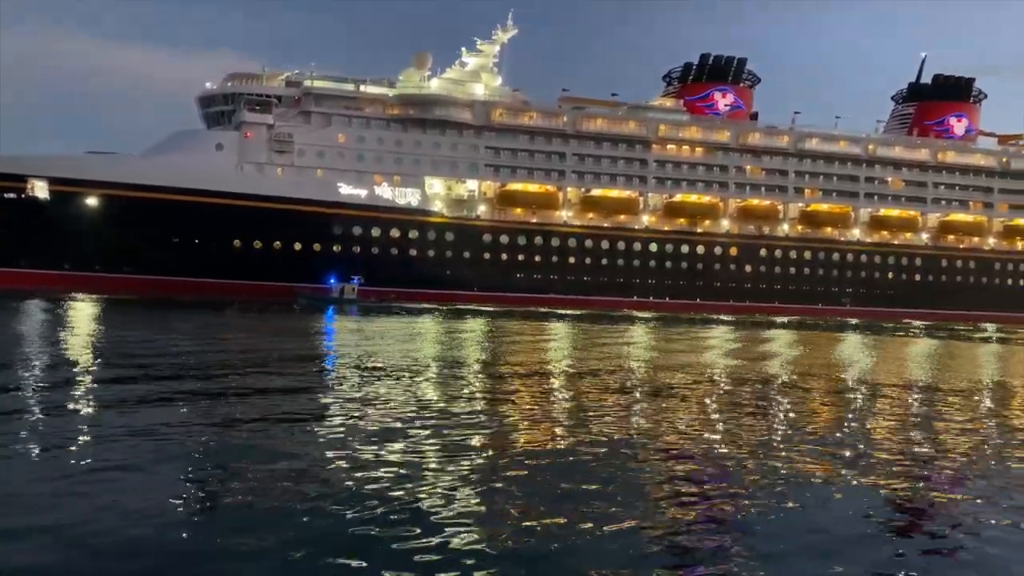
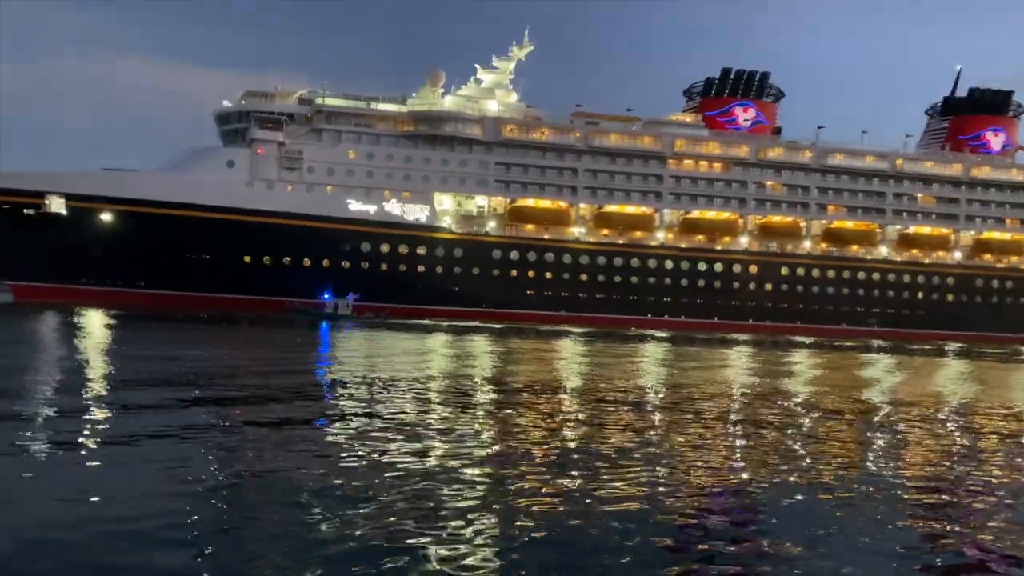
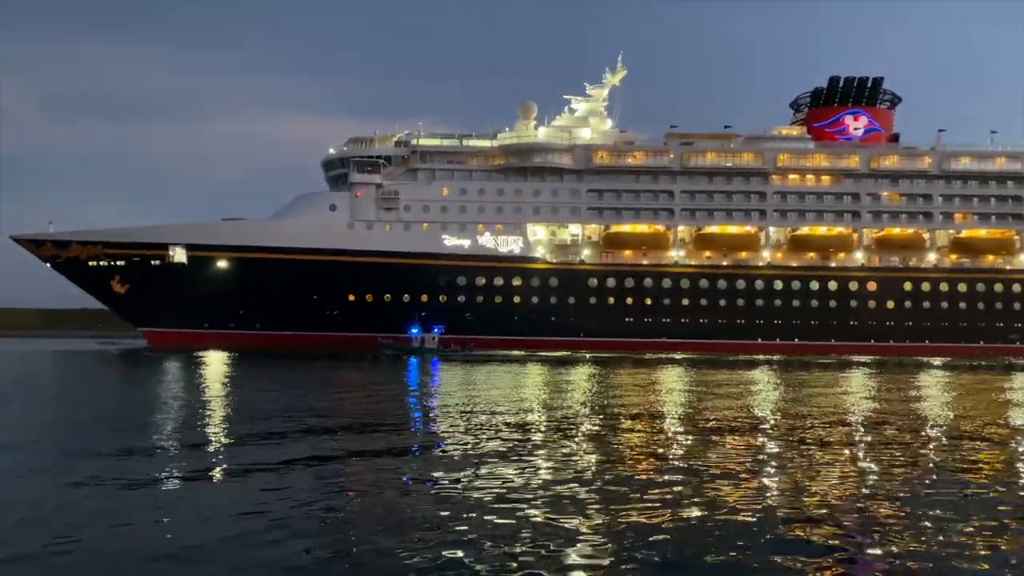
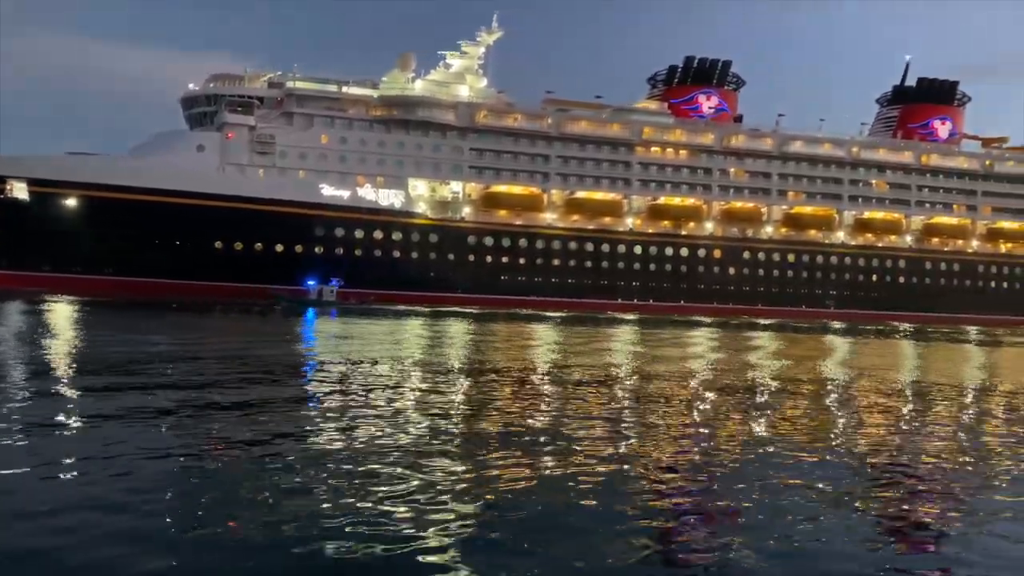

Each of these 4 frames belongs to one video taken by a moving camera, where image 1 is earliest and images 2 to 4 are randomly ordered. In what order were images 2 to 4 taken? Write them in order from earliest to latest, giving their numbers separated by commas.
4, 2, 3
